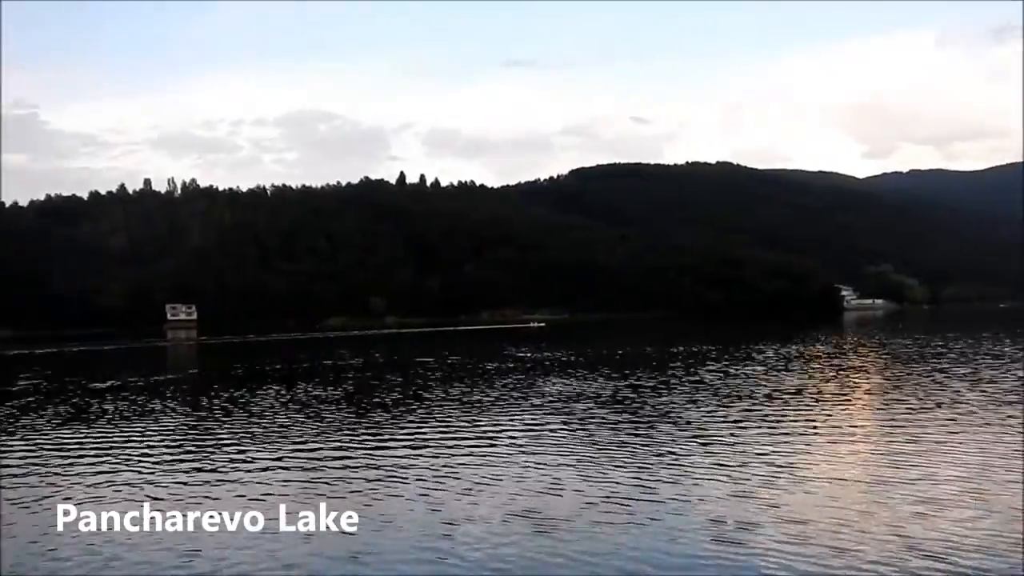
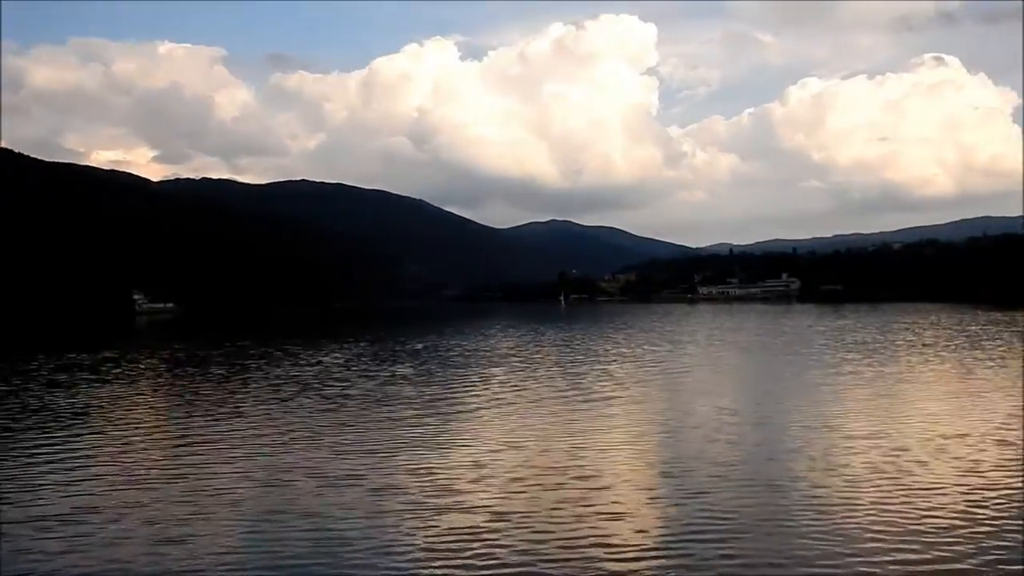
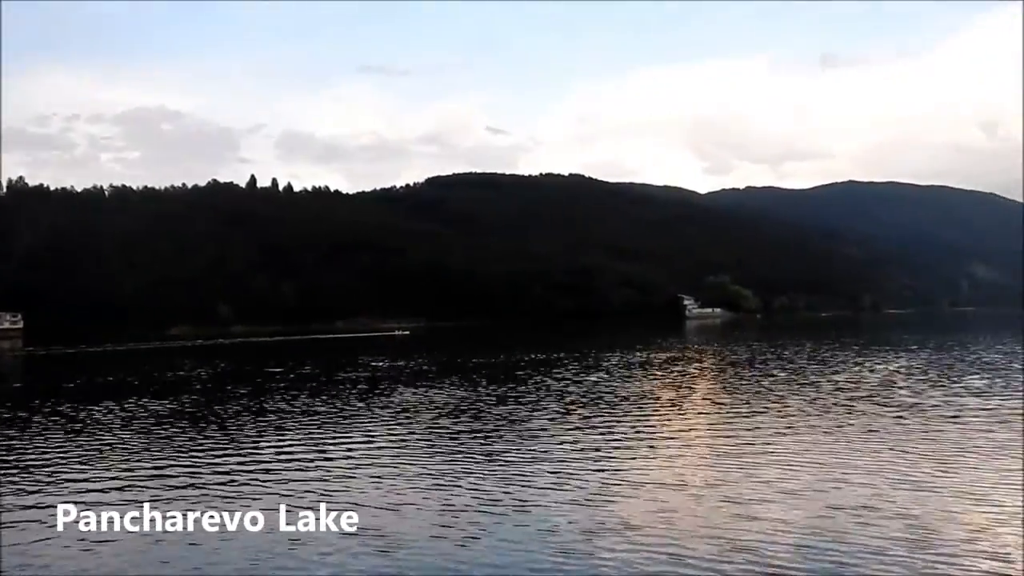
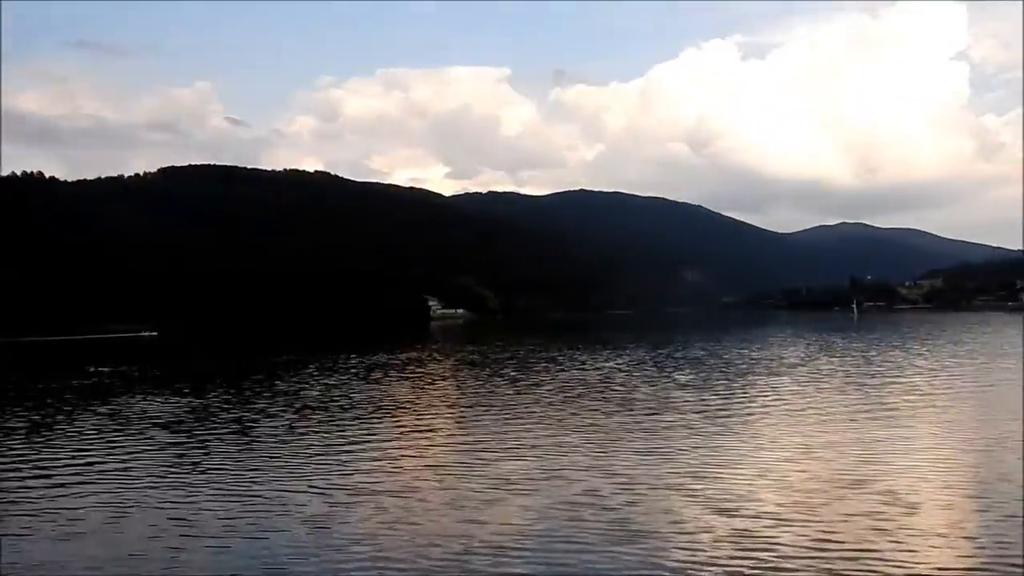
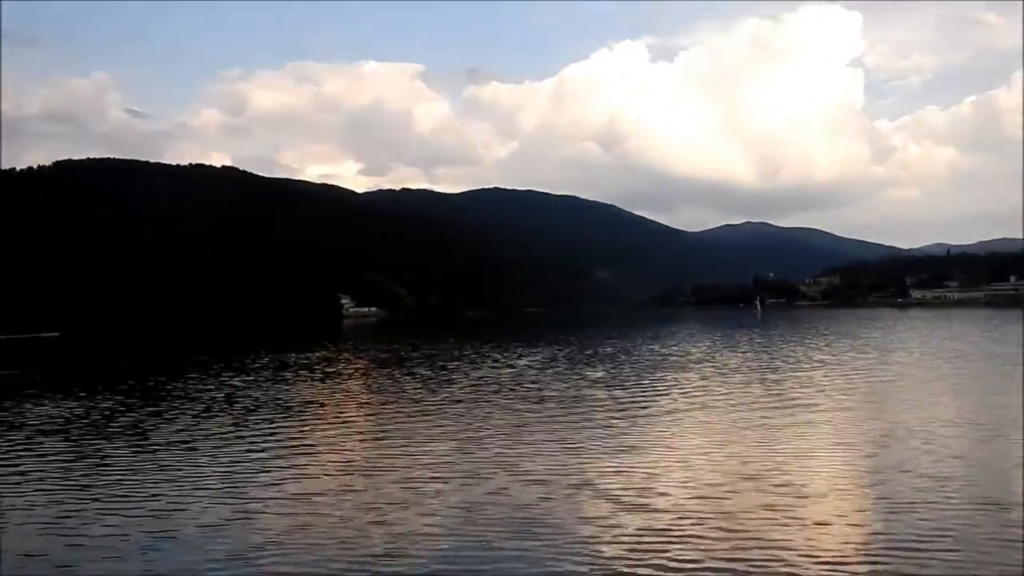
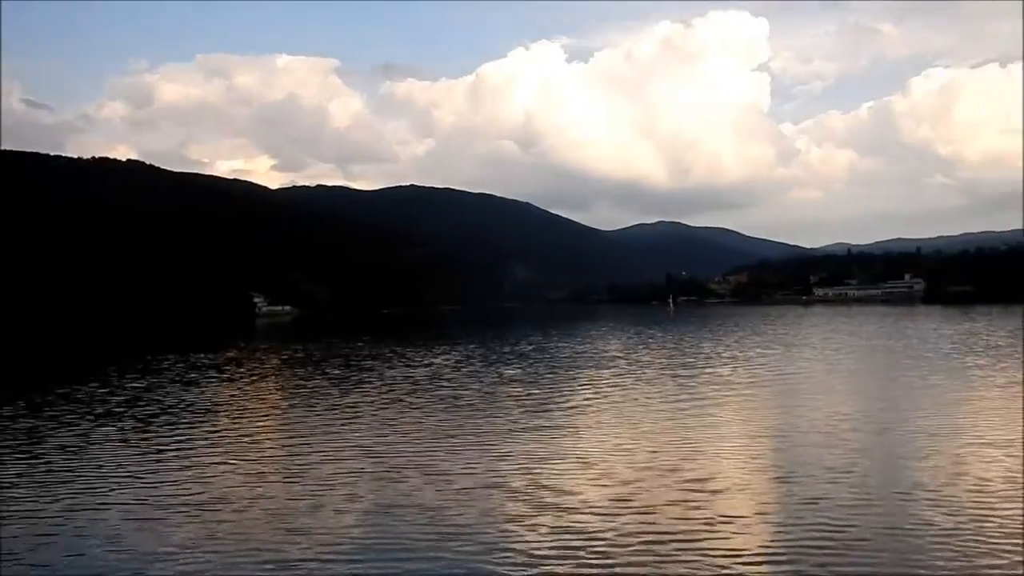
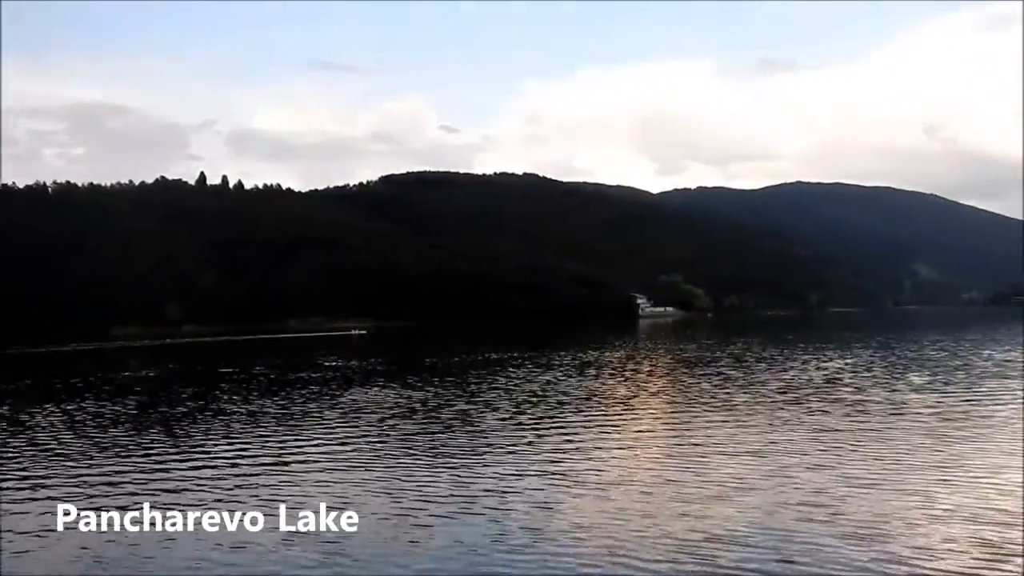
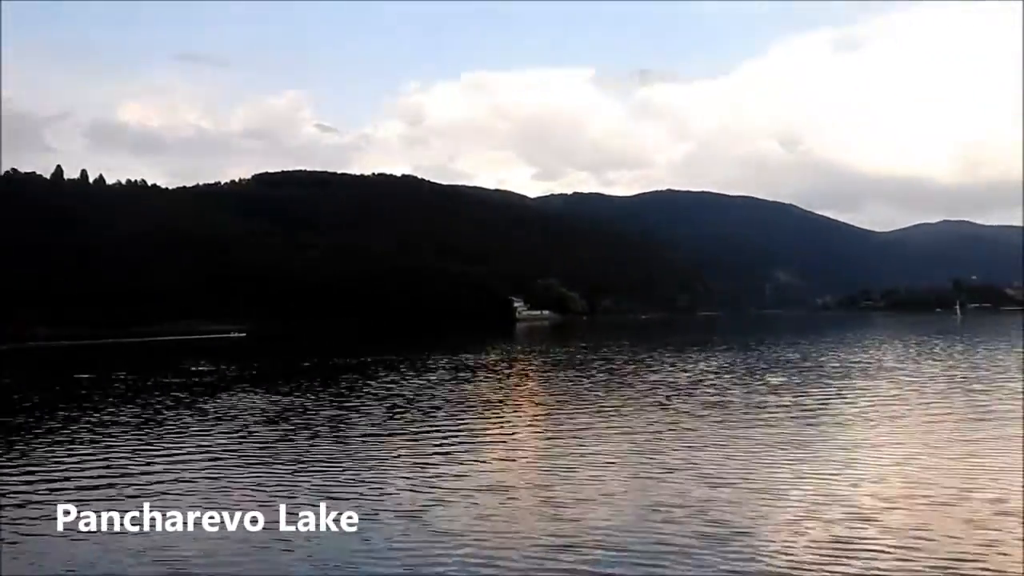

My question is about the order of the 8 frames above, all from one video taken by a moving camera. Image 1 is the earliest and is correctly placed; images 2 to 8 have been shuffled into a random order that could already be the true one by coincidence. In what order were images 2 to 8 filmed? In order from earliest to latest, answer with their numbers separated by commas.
3, 7, 8, 4, 5, 6, 2
